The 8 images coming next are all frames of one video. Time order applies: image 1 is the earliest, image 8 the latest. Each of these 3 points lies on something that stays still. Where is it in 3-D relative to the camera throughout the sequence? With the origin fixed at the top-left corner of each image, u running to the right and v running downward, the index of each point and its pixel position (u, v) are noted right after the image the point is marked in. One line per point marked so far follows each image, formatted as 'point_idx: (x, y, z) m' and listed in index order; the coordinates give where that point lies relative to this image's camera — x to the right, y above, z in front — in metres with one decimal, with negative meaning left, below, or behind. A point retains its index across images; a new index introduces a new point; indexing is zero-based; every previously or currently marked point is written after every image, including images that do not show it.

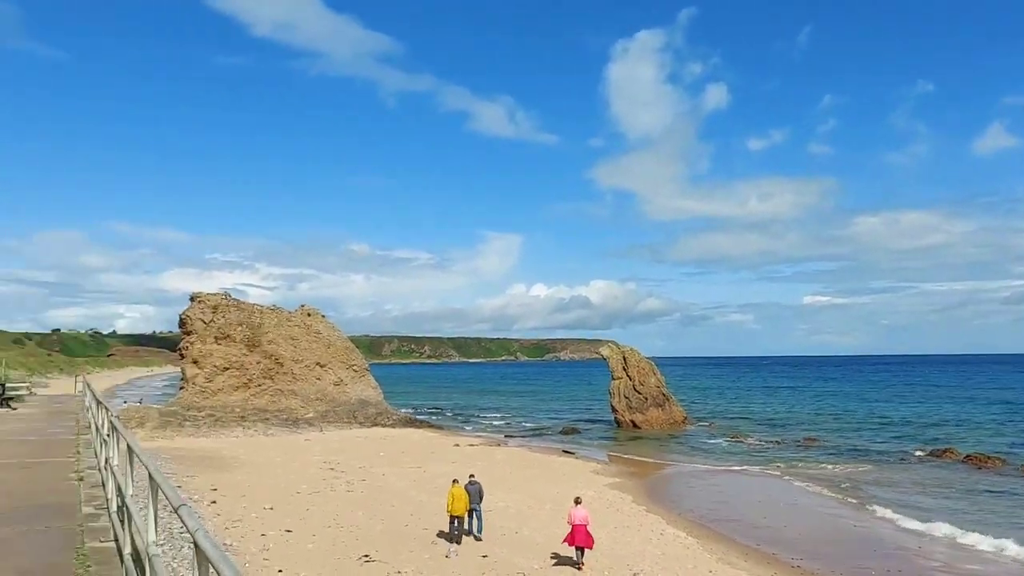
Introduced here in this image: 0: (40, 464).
0: (-6.5, -2.4, +12.5) m
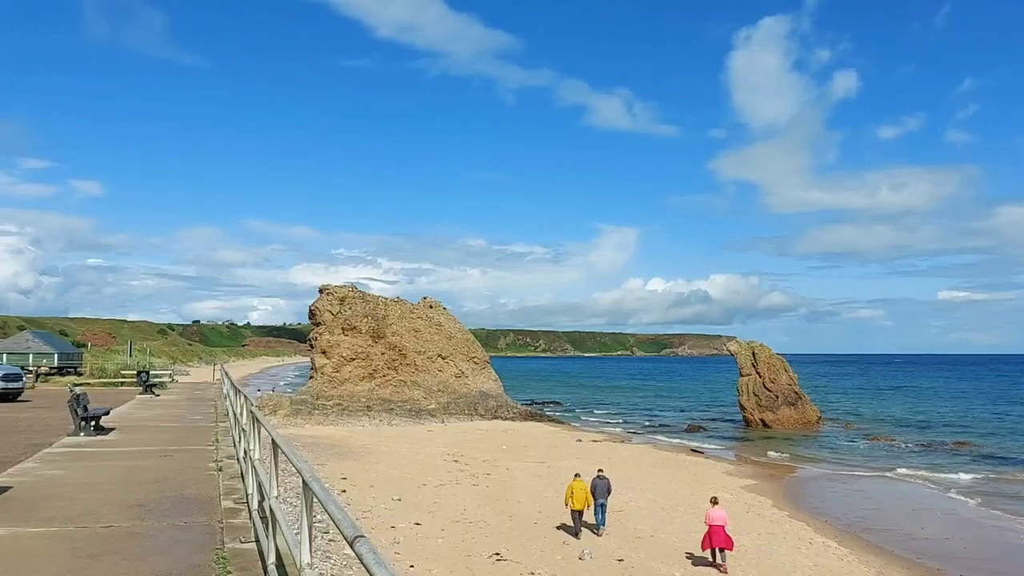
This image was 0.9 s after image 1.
0: (-4.6, -2.3, +12.5) m
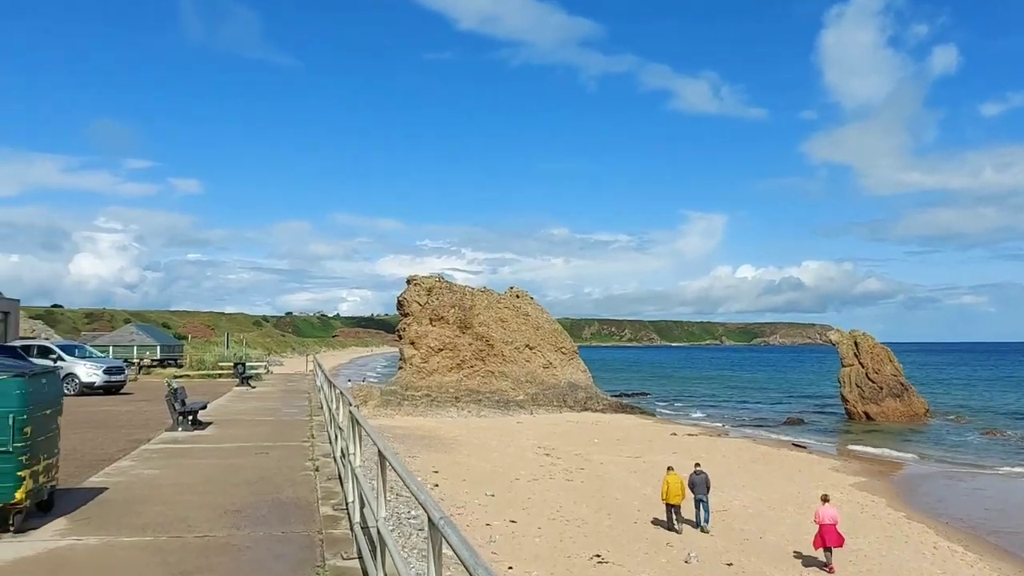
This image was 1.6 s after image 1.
0: (-3.2, -2.2, +12.2) m
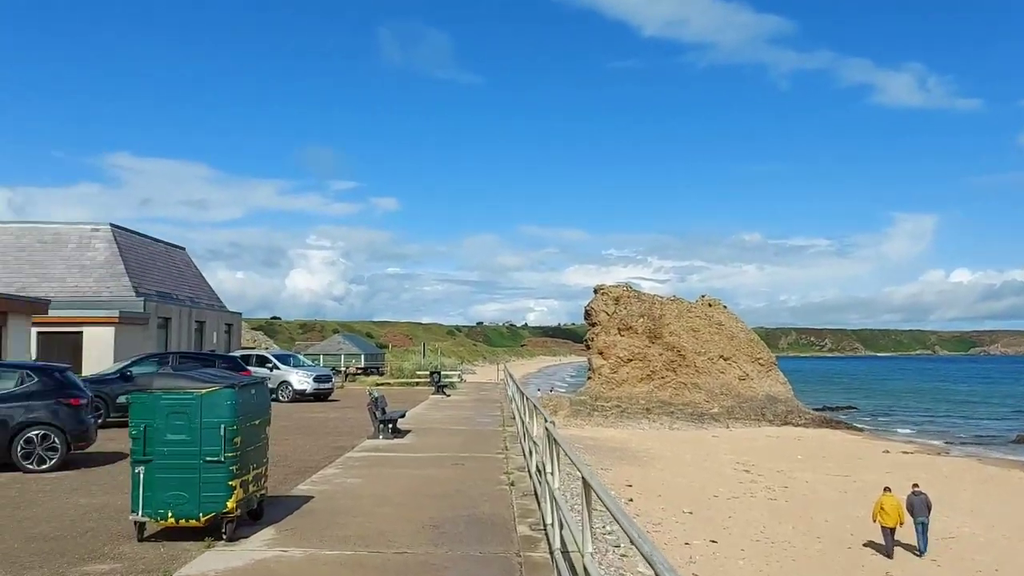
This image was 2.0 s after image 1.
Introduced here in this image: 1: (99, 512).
0: (-0.5, -2.3, +12.1) m
1: (-3.7, -2.0, +8.0) m
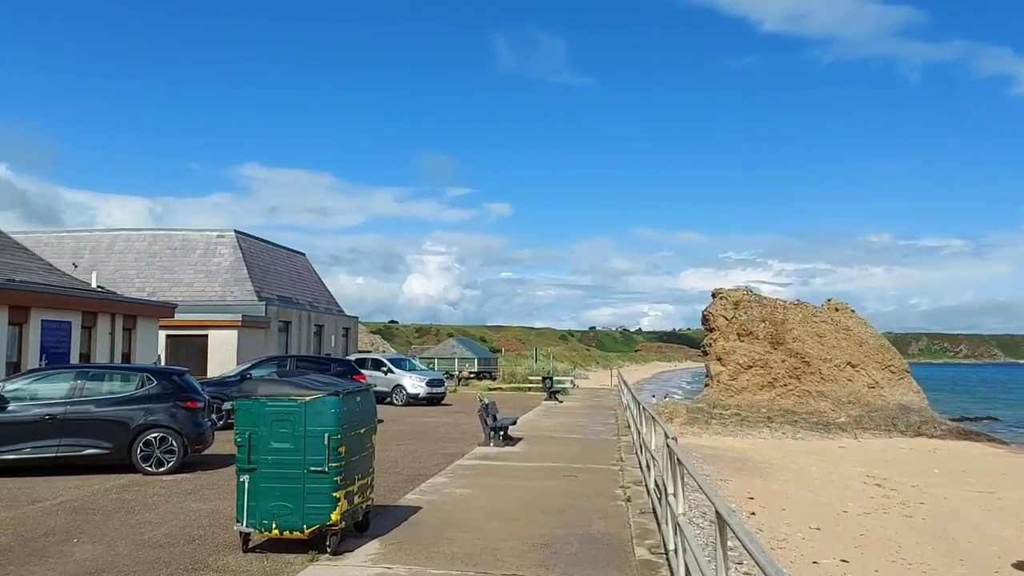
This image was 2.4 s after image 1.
0: (+1.0, -2.4, +11.6) m
1: (-2.7, -2.0, +7.9) m
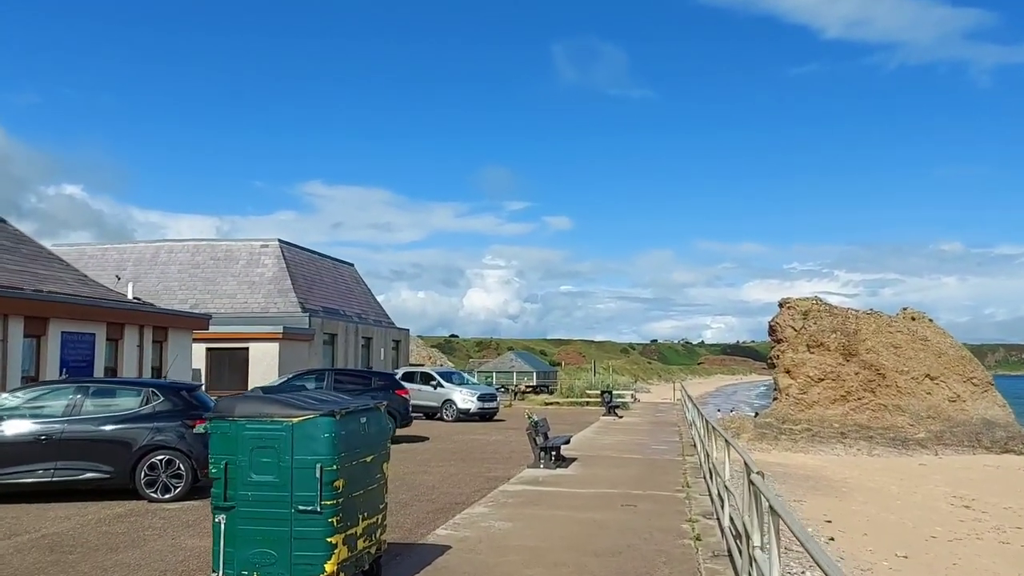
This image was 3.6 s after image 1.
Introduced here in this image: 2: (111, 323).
0: (+1.5, -2.4, +10.2) m
1: (-2.3, -2.0, +6.7) m
2: (-6.6, -0.6, +14.9) m
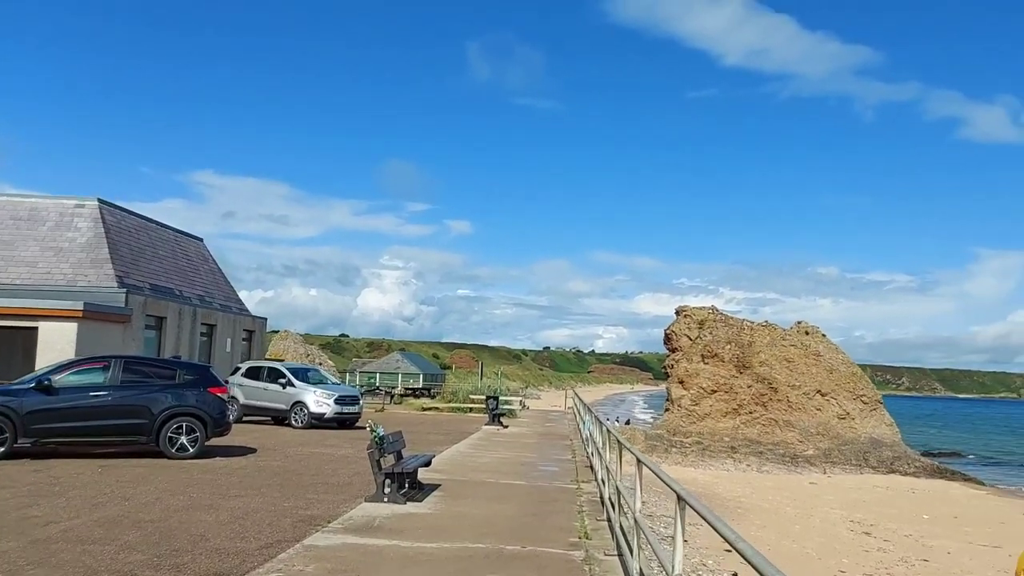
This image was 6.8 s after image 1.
0: (+0.1, -2.1, +6.7) m
1: (-3.3, -1.5, +2.8) m
2: (-8.4, +0.1, +10.4) m
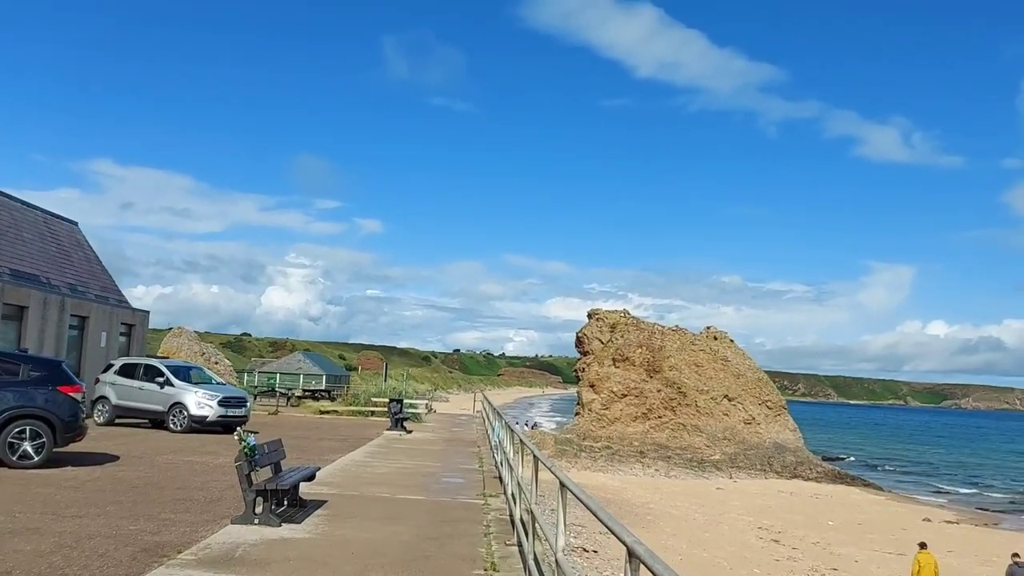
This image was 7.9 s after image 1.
0: (-0.6, -1.9, +5.4) m
1: (-3.6, -1.3, +1.2) m
2: (-9.4, +0.4, +8.3) m
